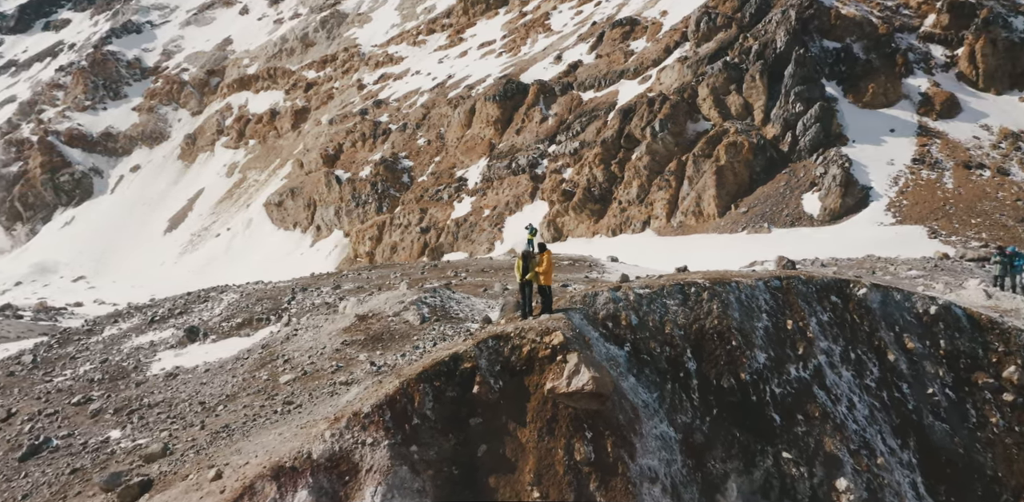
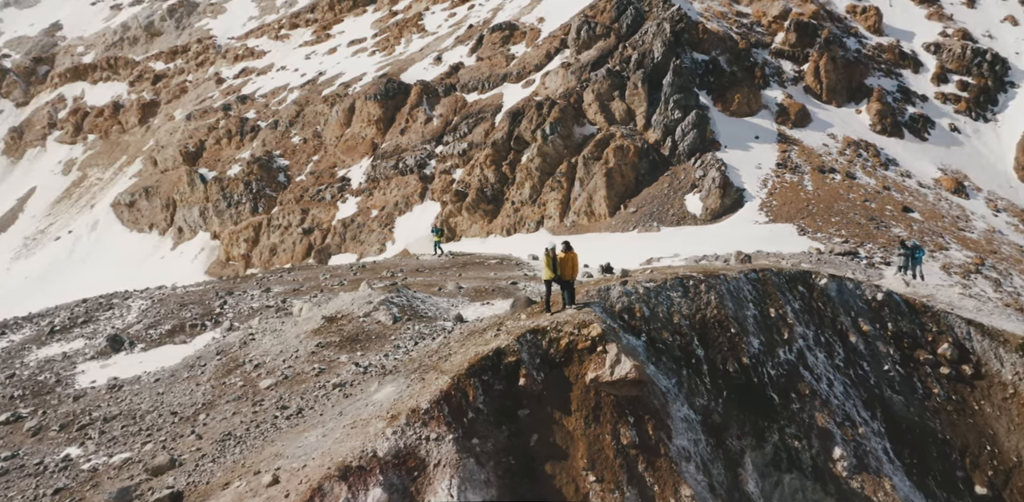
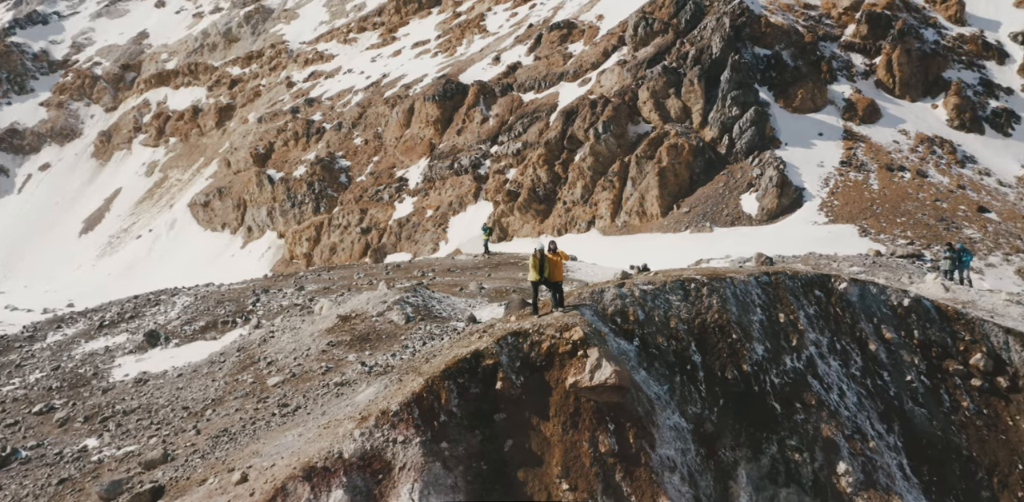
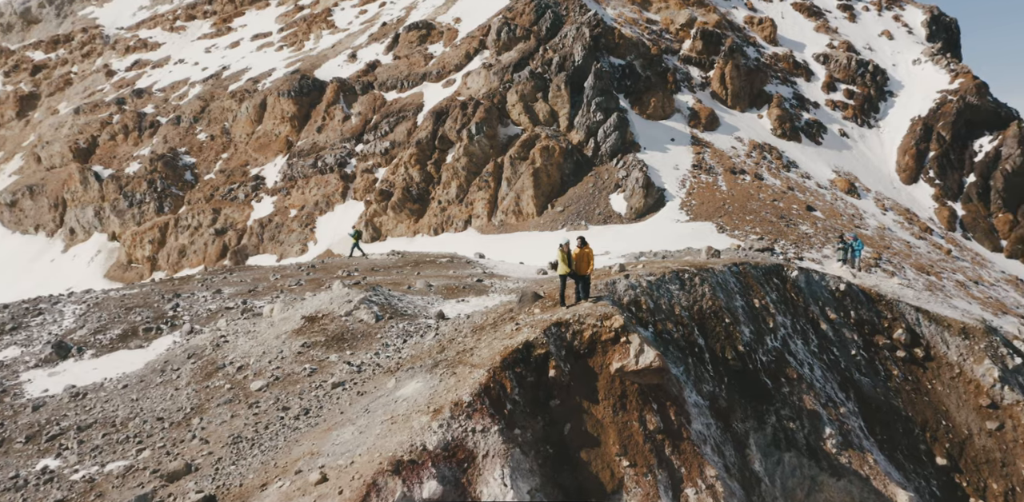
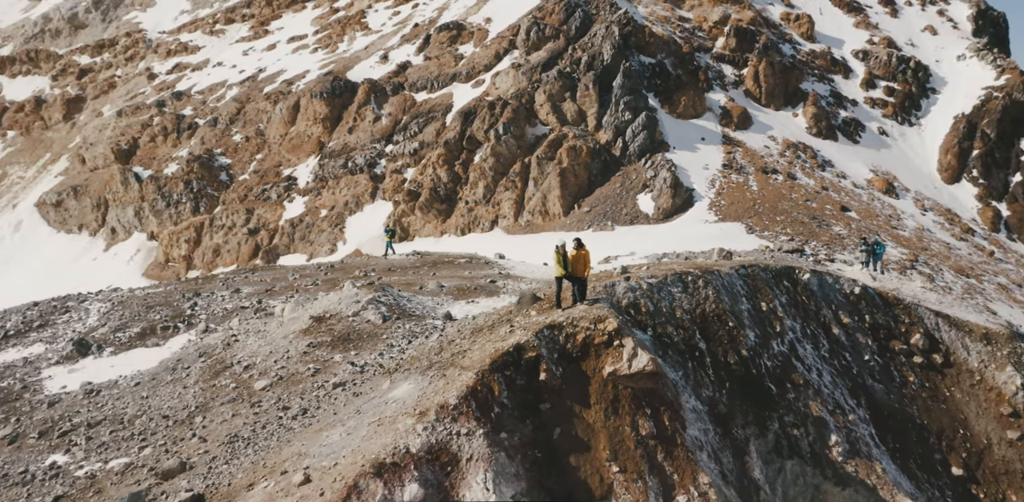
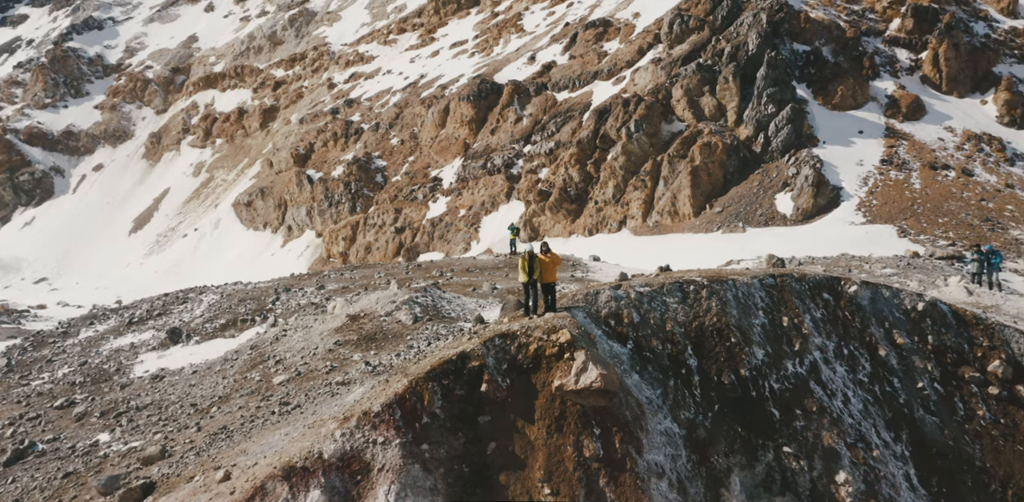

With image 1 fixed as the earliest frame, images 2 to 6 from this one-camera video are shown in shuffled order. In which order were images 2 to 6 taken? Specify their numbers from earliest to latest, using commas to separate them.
6, 3, 2, 5, 4
